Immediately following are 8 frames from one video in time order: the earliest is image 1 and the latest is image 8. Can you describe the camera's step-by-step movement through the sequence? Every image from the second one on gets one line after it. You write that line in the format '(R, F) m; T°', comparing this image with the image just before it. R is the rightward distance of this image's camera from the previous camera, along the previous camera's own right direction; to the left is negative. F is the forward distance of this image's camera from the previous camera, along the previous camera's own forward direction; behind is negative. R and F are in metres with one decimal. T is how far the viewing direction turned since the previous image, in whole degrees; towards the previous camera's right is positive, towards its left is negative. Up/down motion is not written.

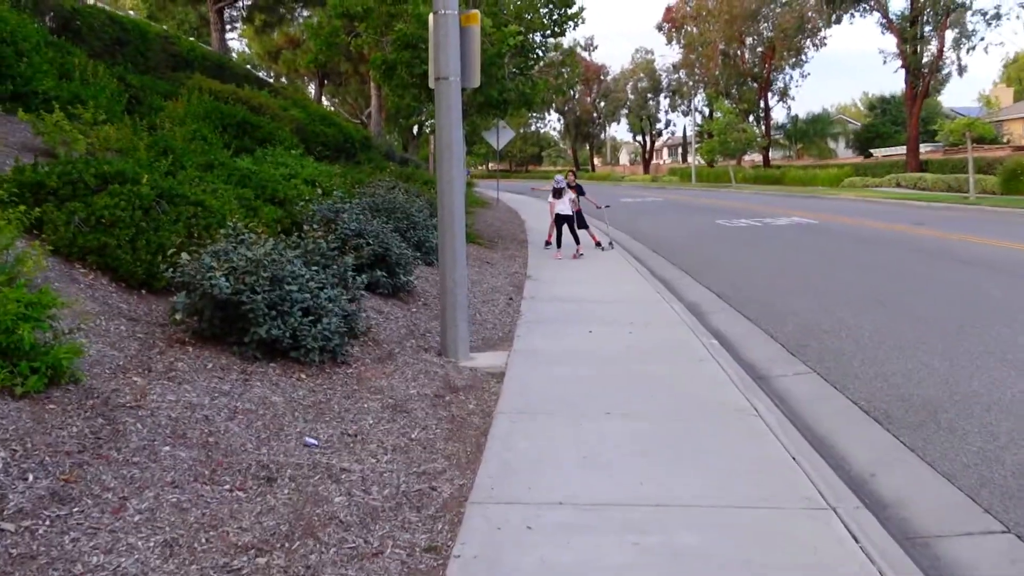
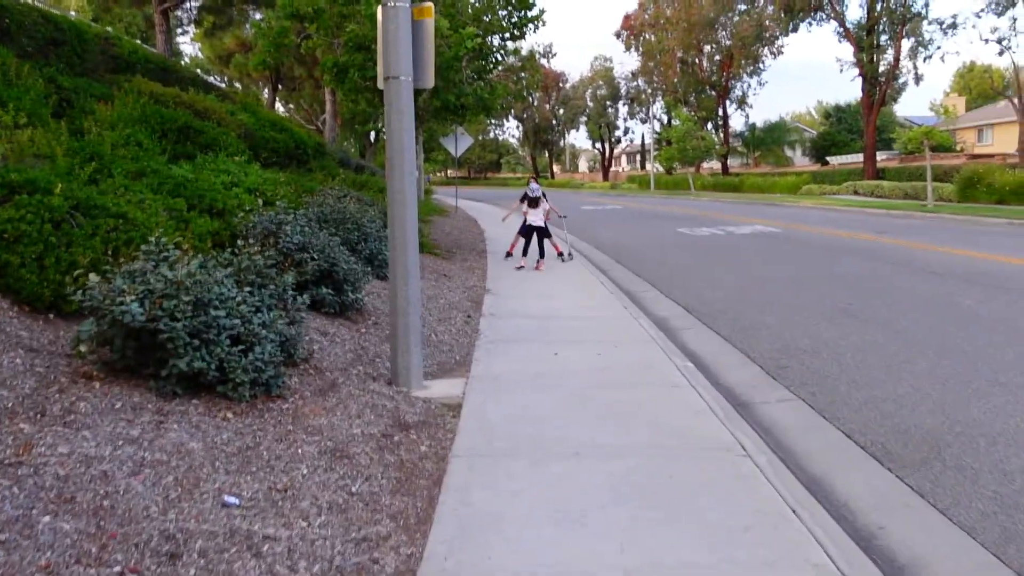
(0.0, +0.6) m; +3°
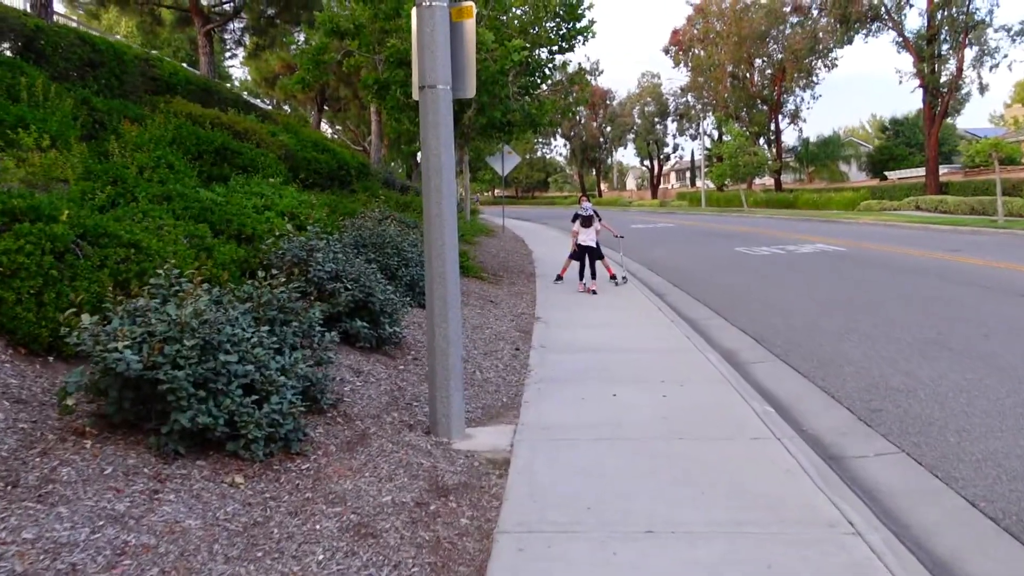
(0.0, +0.8) m; -3°
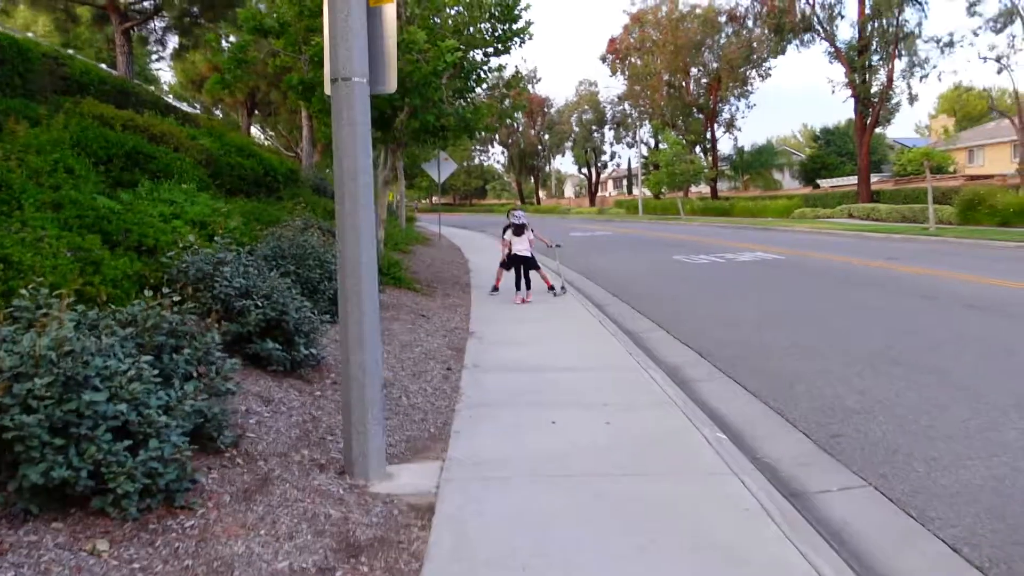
(+0.1, +0.6) m; +4°
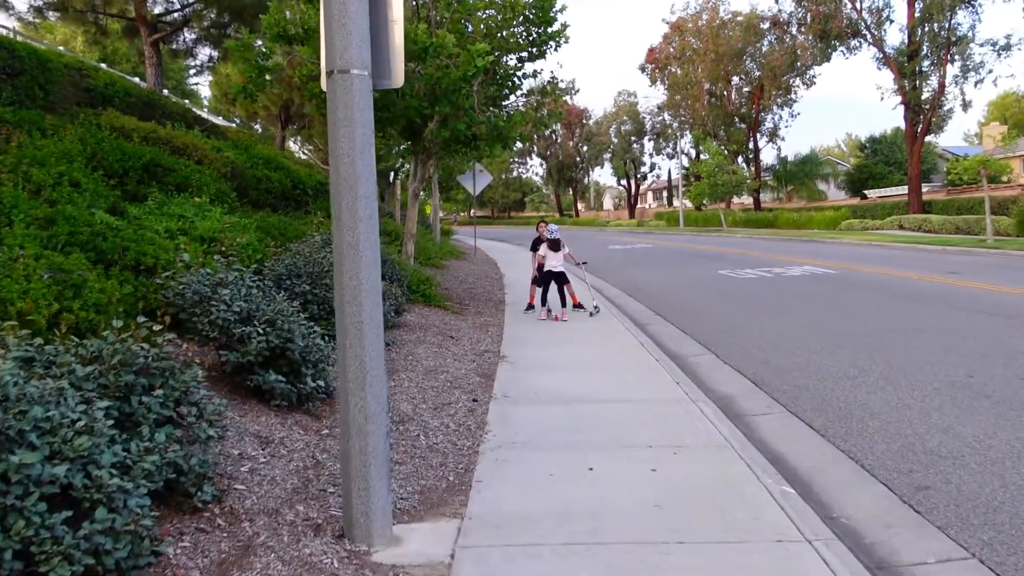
(0.0, +0.8) m; -2°
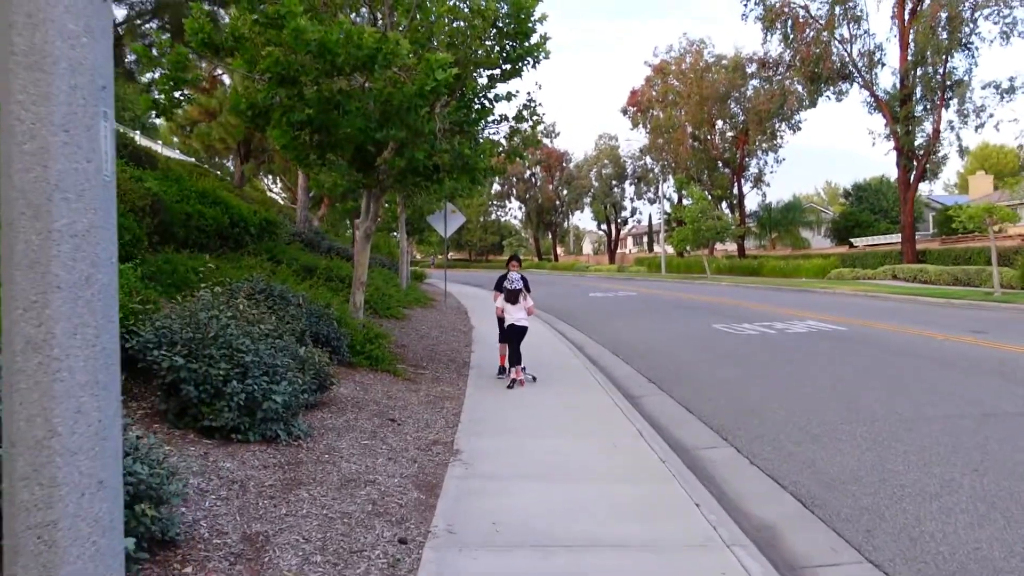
(+0.1, +2.3) m; +1°
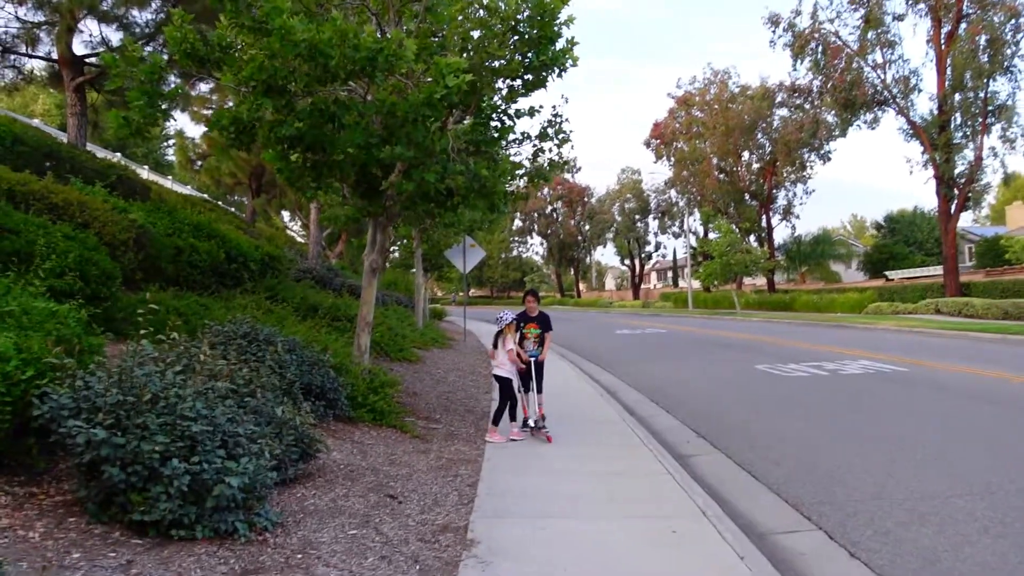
(0.0, +1.5) m; -1°
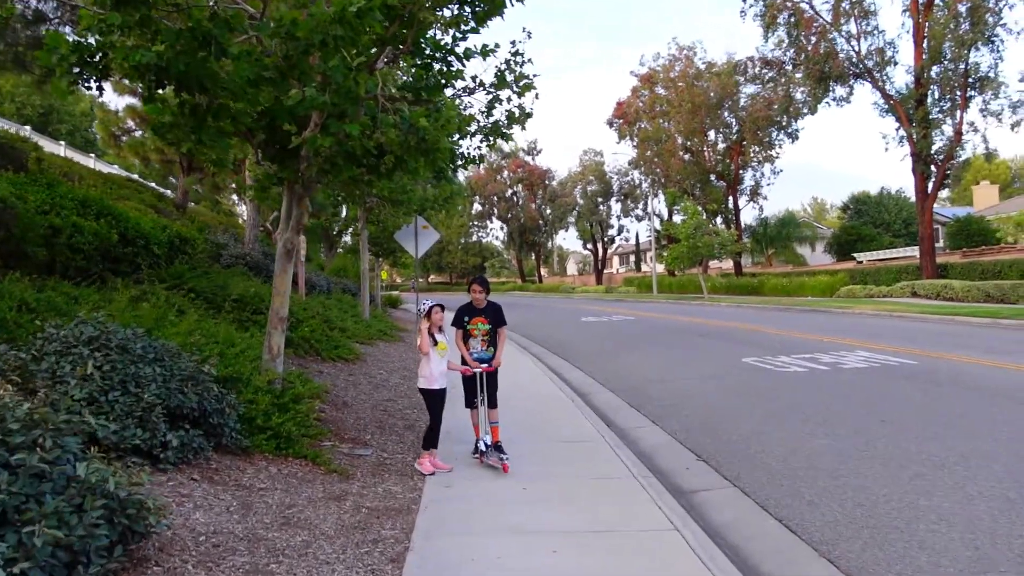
(+0.1, +2.2) m; +2°
